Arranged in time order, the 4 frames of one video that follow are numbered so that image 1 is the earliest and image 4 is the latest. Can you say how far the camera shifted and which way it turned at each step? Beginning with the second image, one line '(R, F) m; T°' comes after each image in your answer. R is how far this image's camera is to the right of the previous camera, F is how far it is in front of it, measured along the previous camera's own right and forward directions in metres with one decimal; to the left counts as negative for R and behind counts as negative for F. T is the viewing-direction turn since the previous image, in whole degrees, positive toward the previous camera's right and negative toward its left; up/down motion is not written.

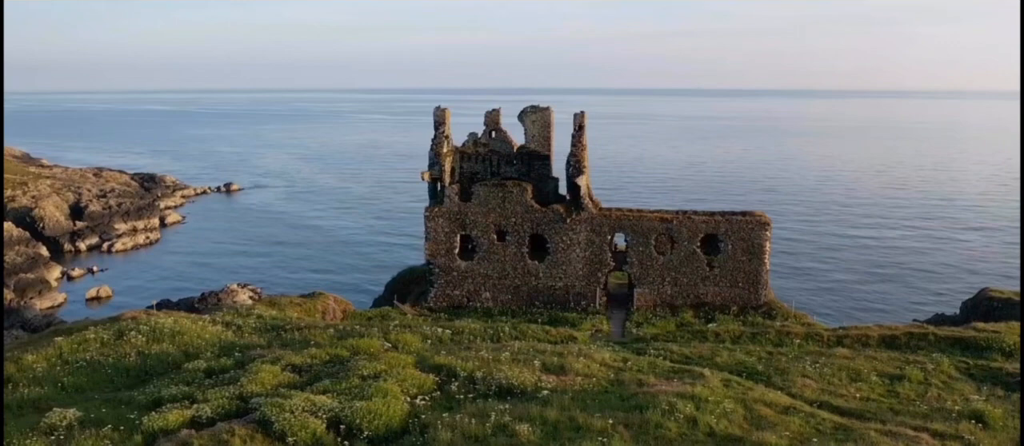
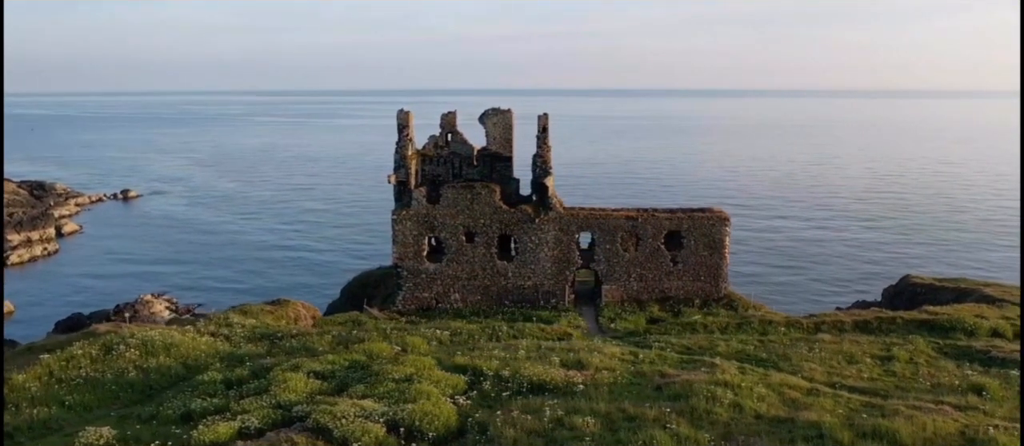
(-2.9, -0.3) m; +7°
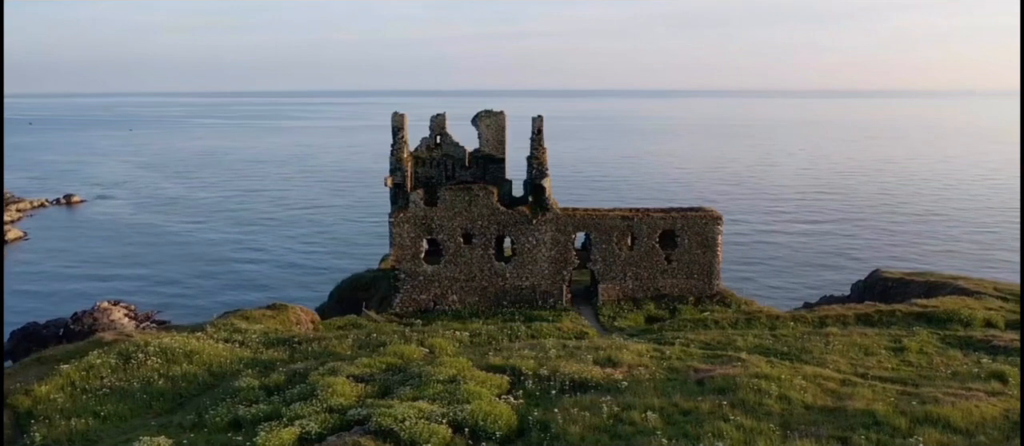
(-2.2, -0.2) m; +4°
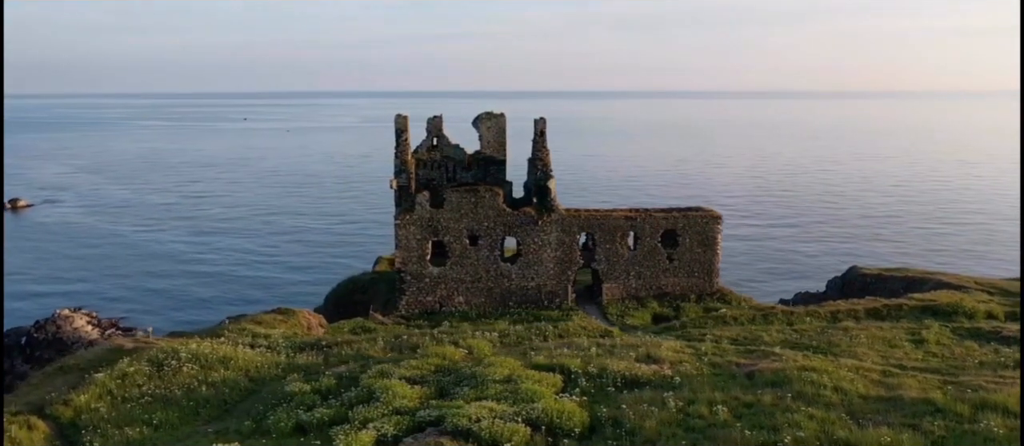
(-2.4, -0.2) m; +4°
